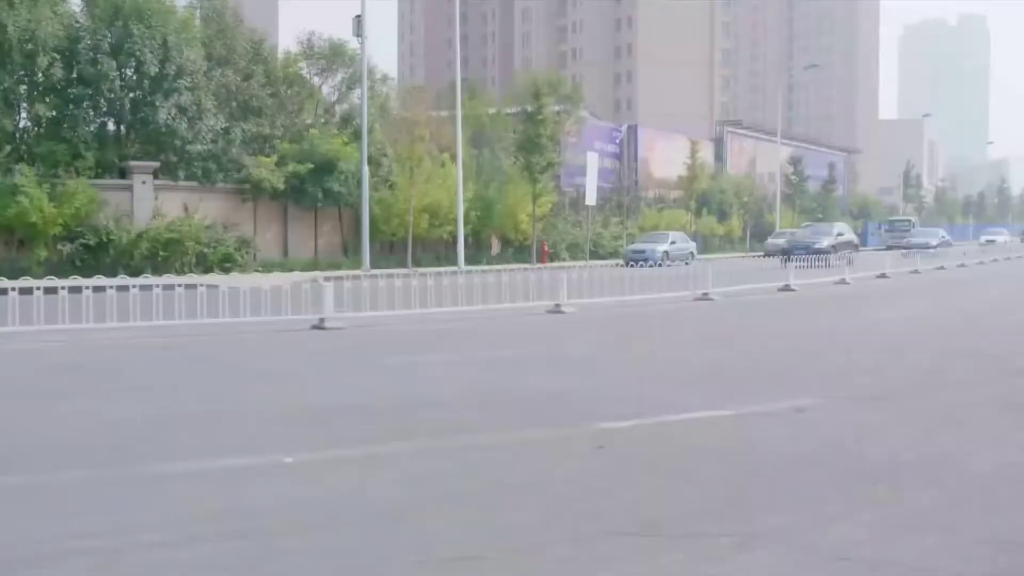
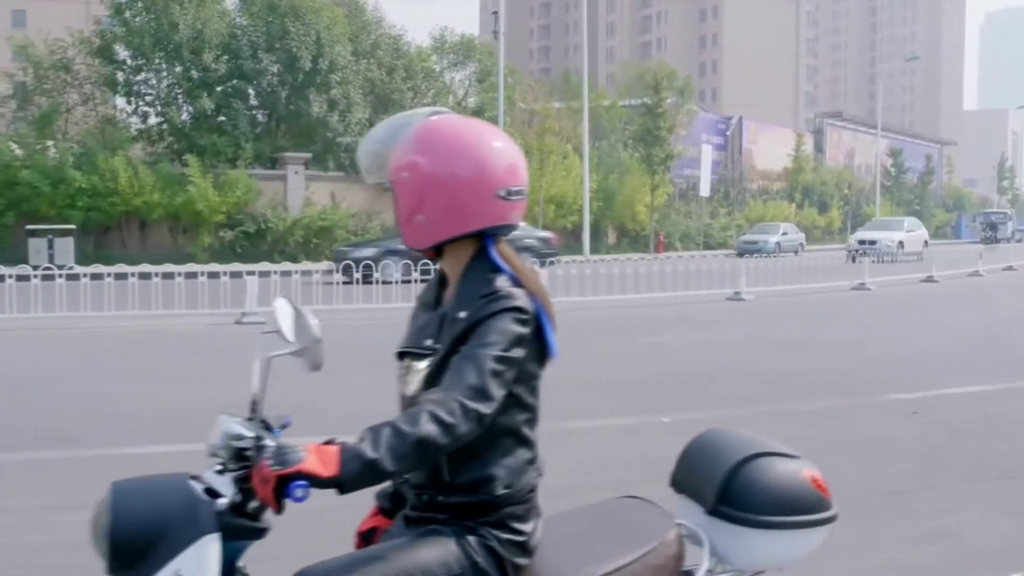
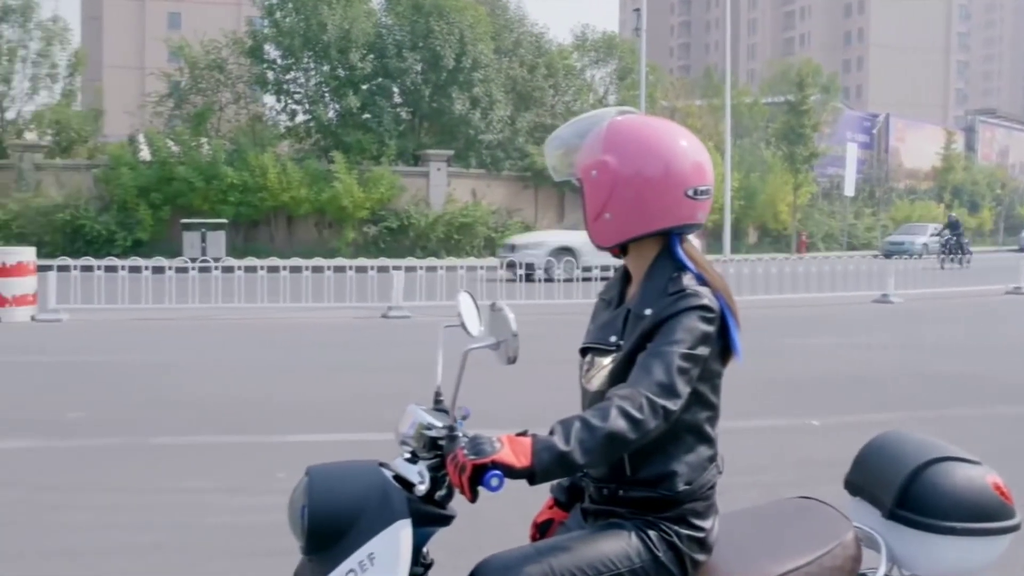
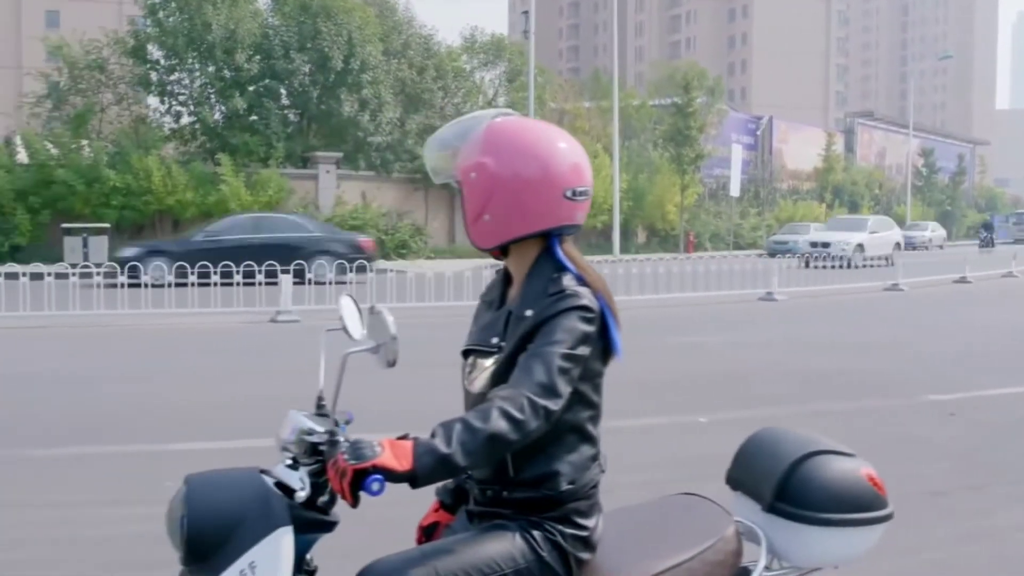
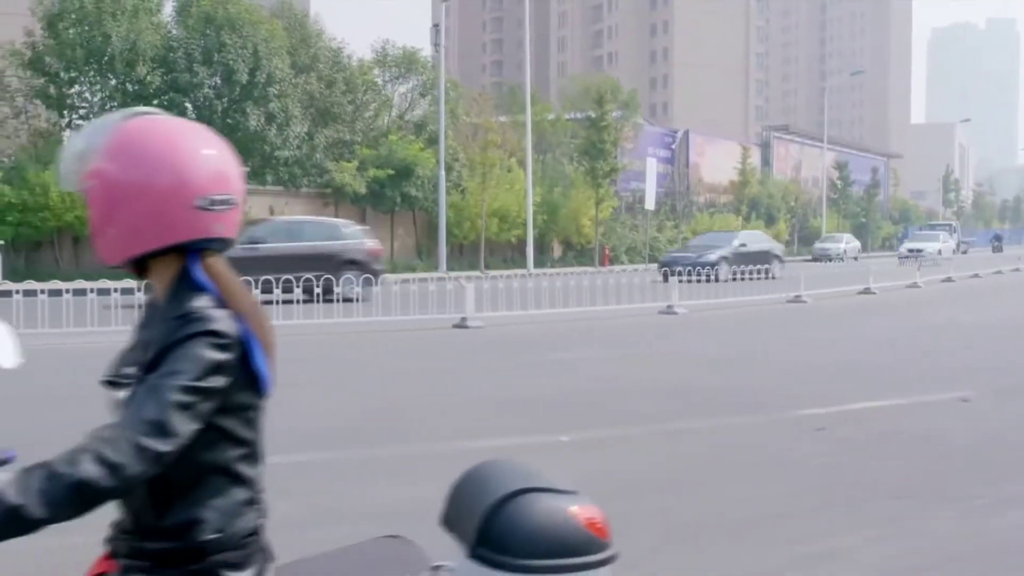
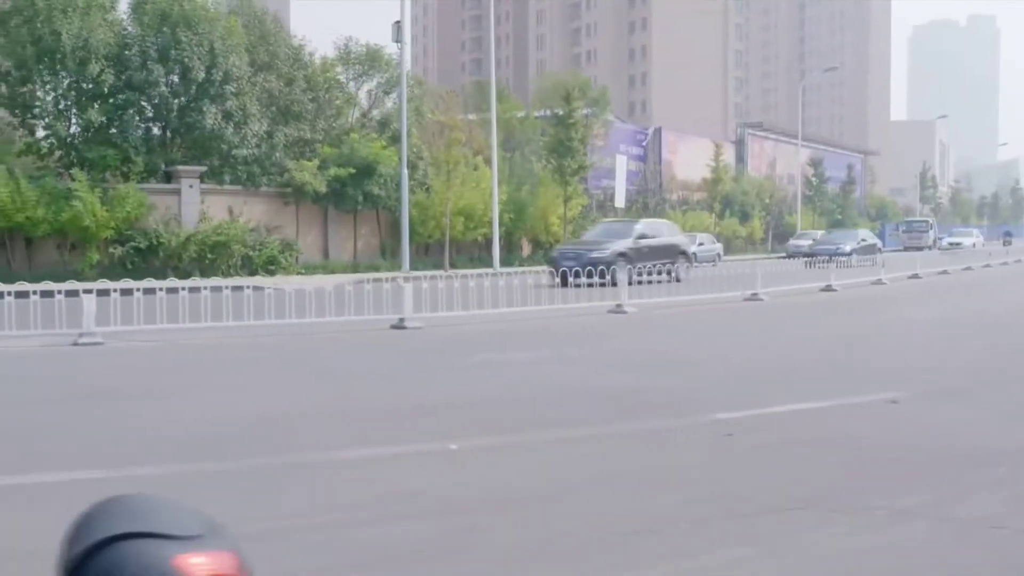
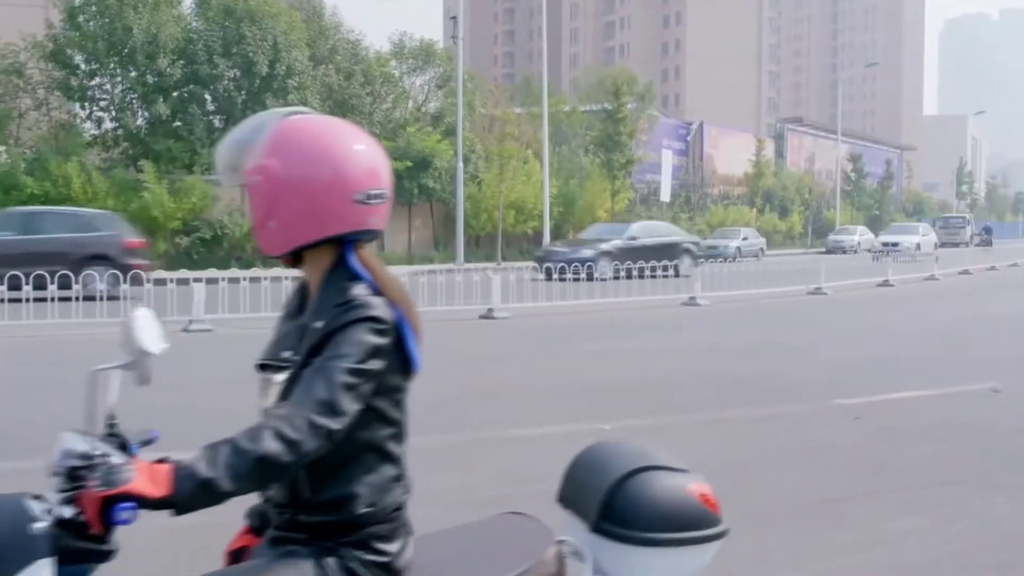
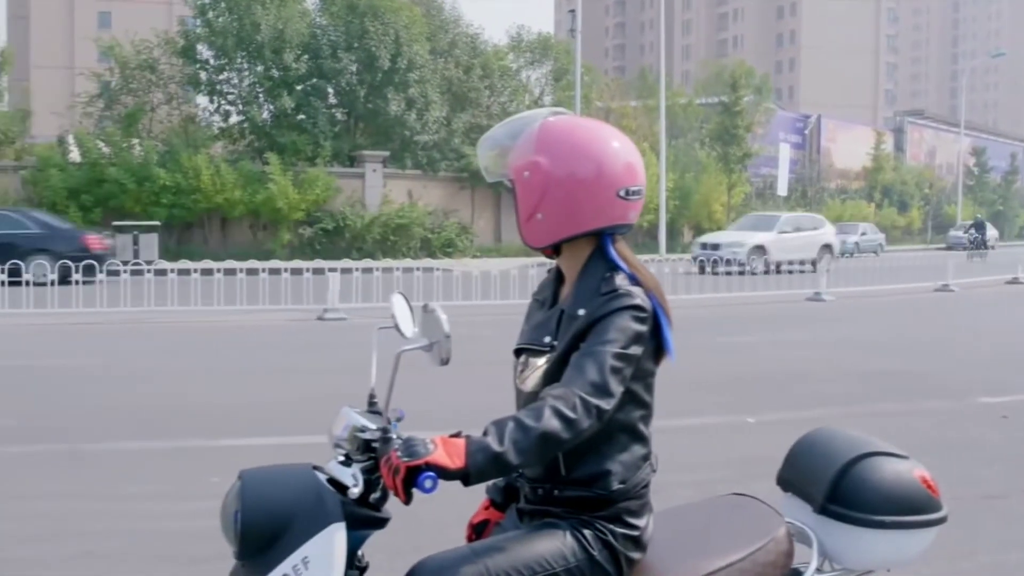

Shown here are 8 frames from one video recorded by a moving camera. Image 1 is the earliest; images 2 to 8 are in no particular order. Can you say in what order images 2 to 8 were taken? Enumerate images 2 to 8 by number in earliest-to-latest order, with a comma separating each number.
6, 5, 7, 2, 4, 8, 3
